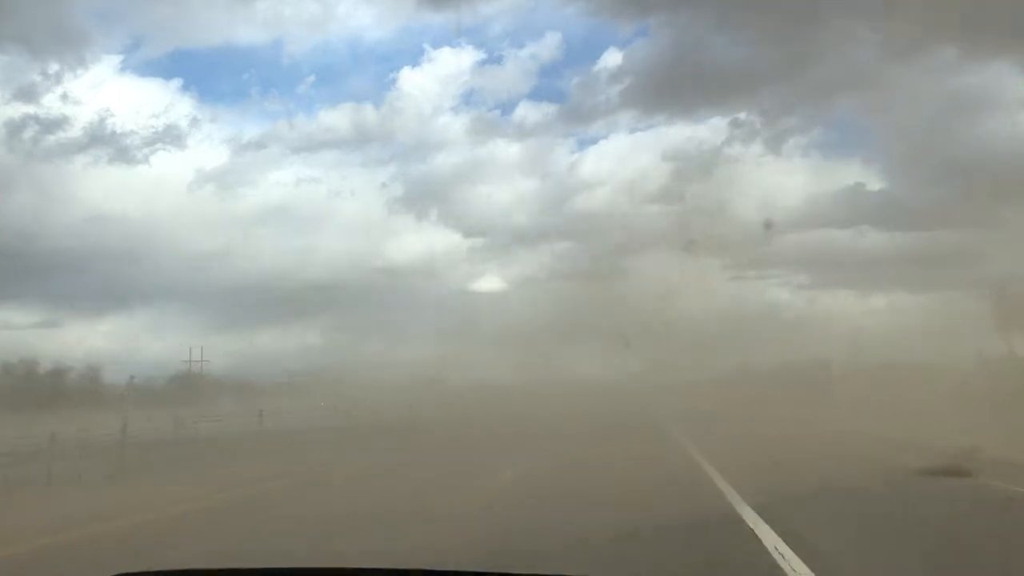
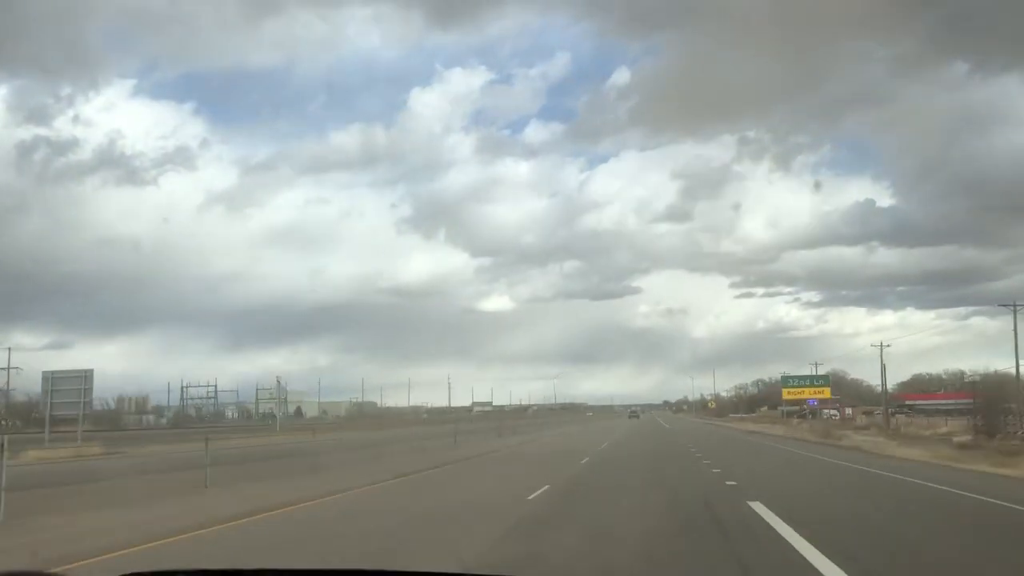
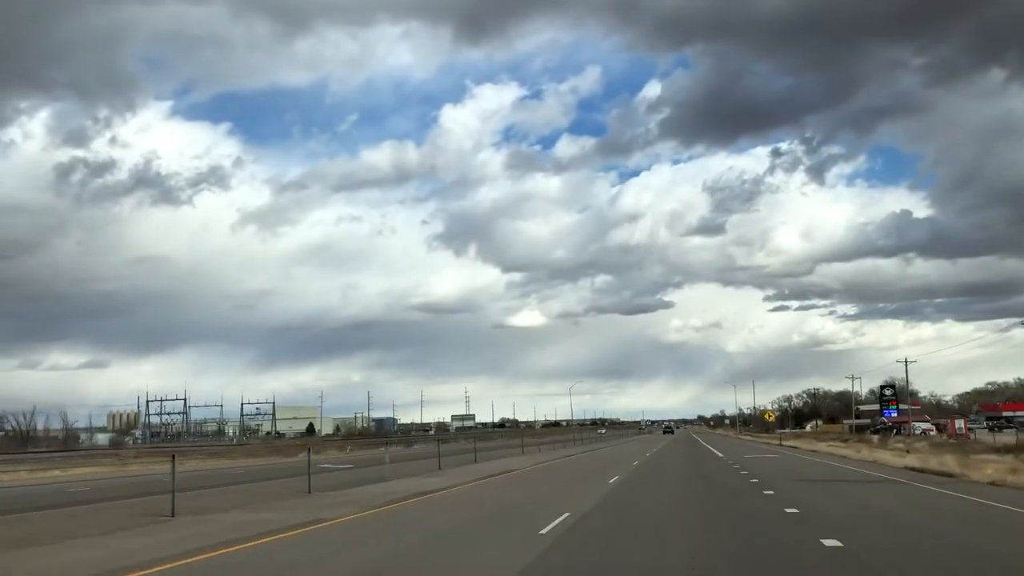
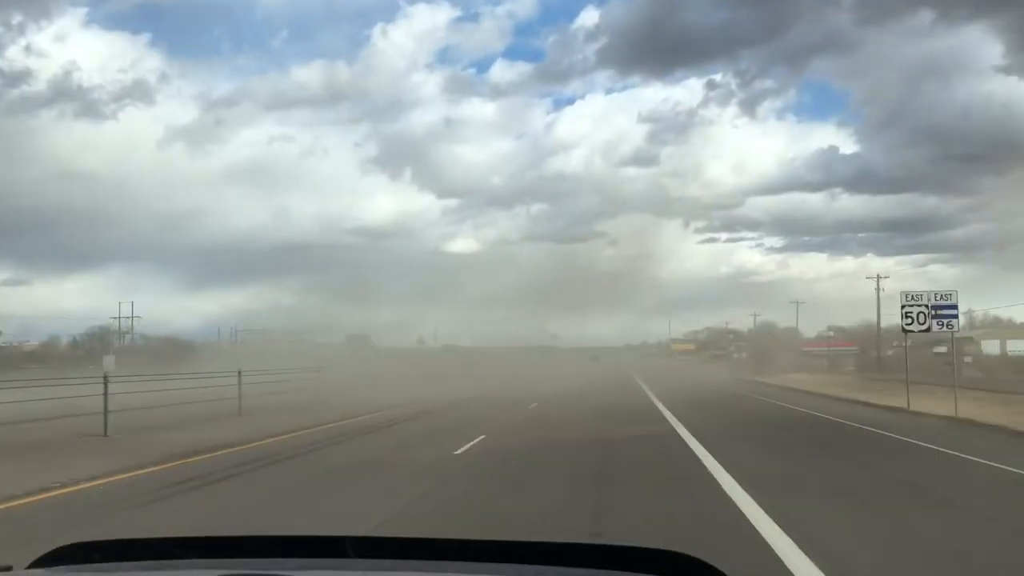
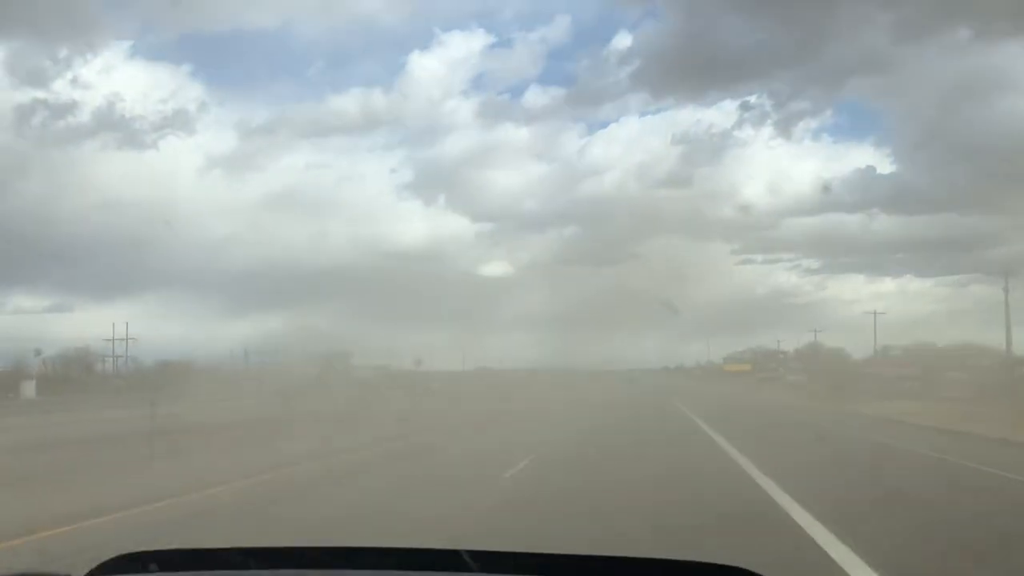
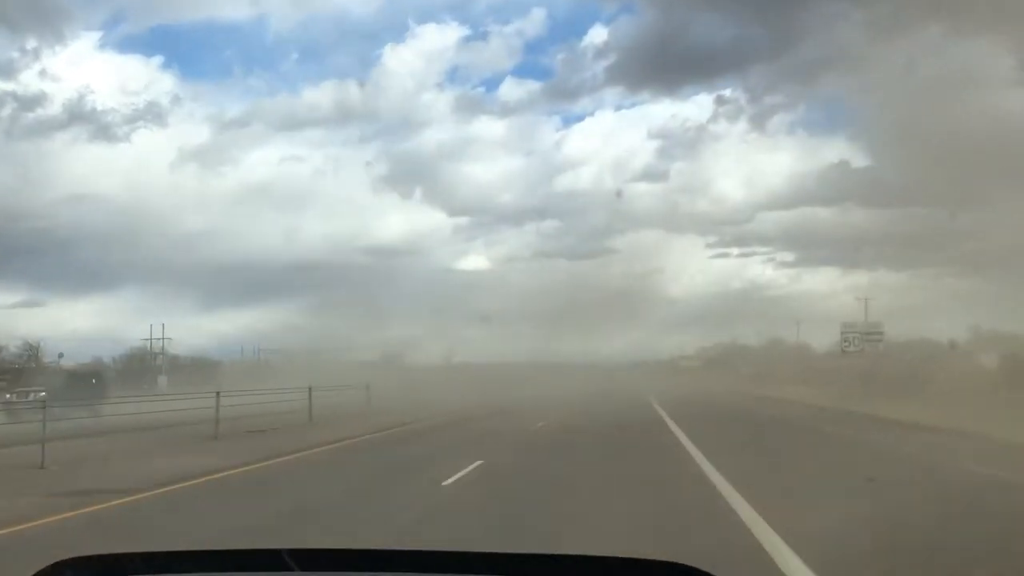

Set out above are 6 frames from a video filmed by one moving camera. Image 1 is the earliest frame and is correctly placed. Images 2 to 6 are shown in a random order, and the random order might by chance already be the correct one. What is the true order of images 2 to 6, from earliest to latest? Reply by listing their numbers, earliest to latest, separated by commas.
6, 4, 5, 2, 3
